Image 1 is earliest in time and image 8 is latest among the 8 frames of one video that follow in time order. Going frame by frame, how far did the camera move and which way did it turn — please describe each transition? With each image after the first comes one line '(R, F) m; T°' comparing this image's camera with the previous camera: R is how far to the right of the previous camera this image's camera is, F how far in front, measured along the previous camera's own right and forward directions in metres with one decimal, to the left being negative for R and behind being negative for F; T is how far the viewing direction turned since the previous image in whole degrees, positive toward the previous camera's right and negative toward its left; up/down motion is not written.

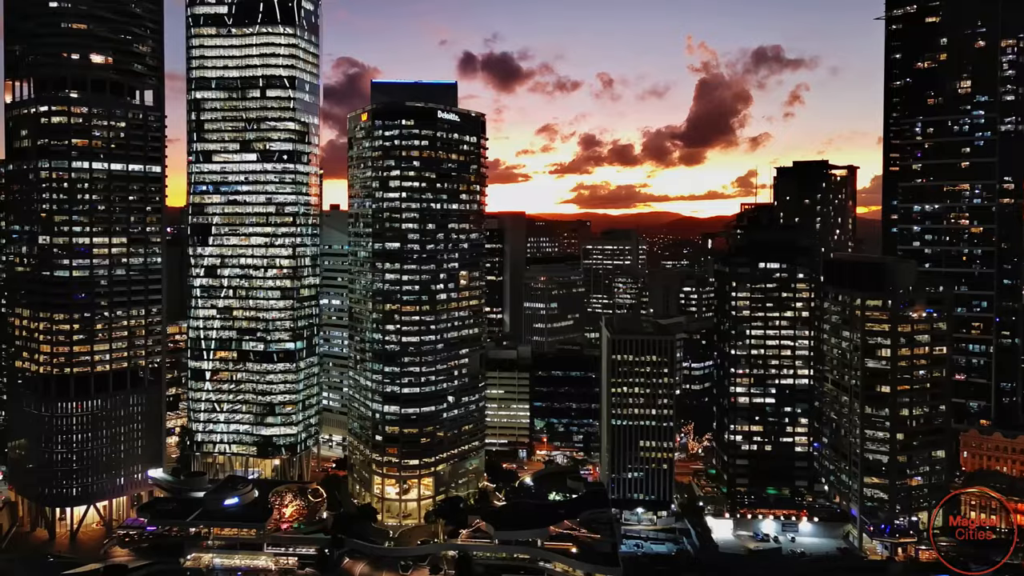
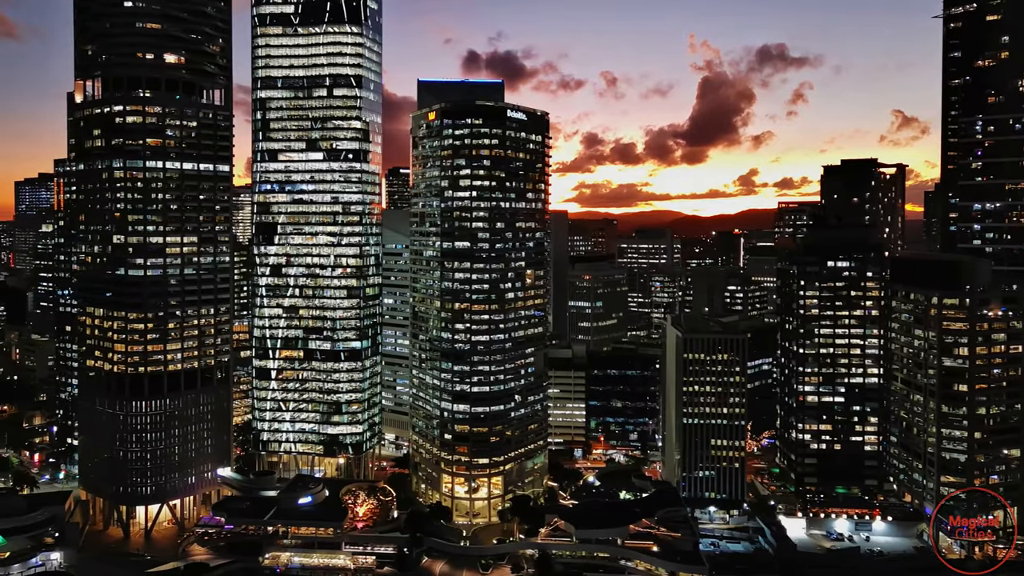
(-9.4, -0.1) m; 0°
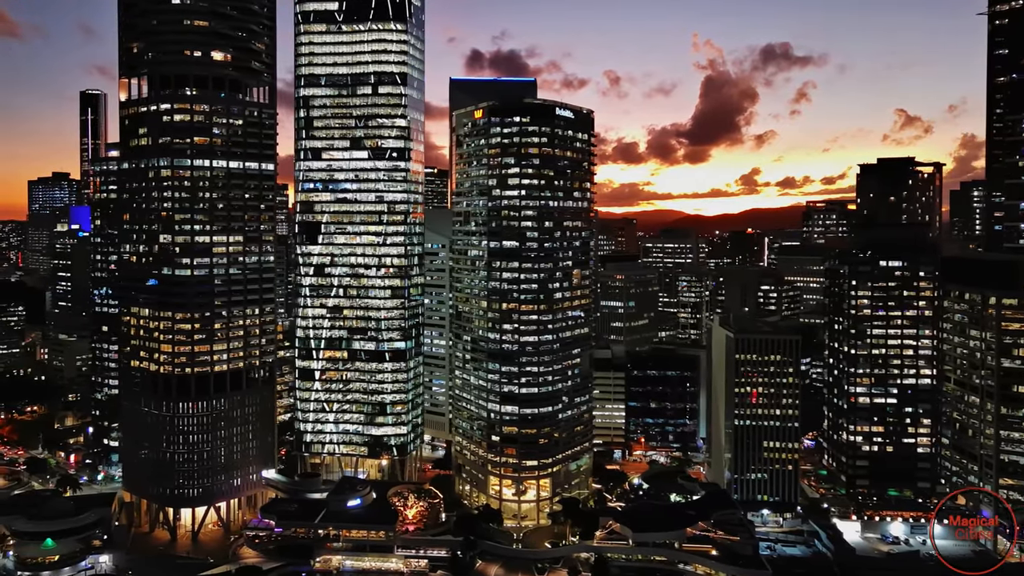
(-6.4, +1.4) m; 0°
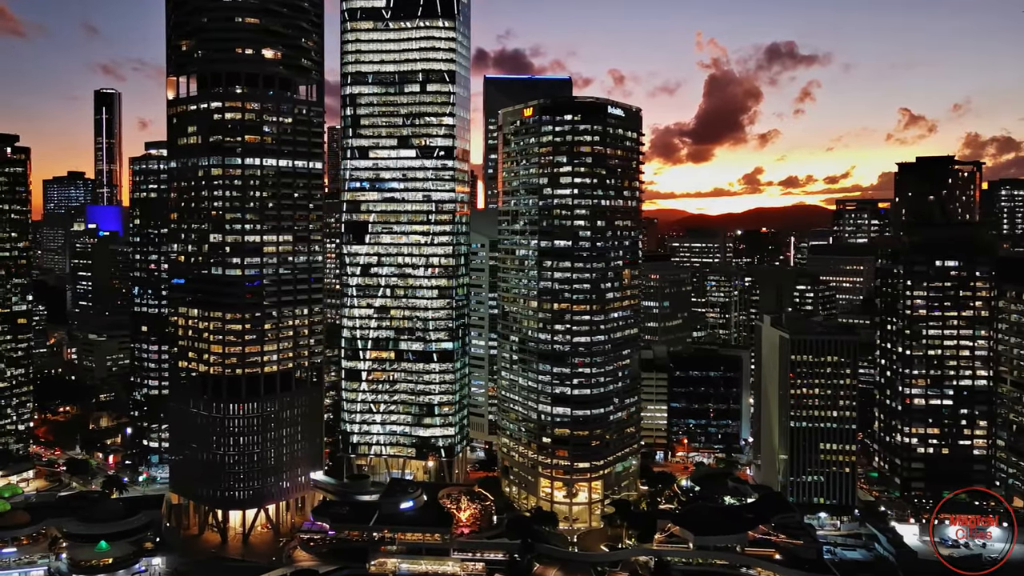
(-6.7, +1.3) m; 0°
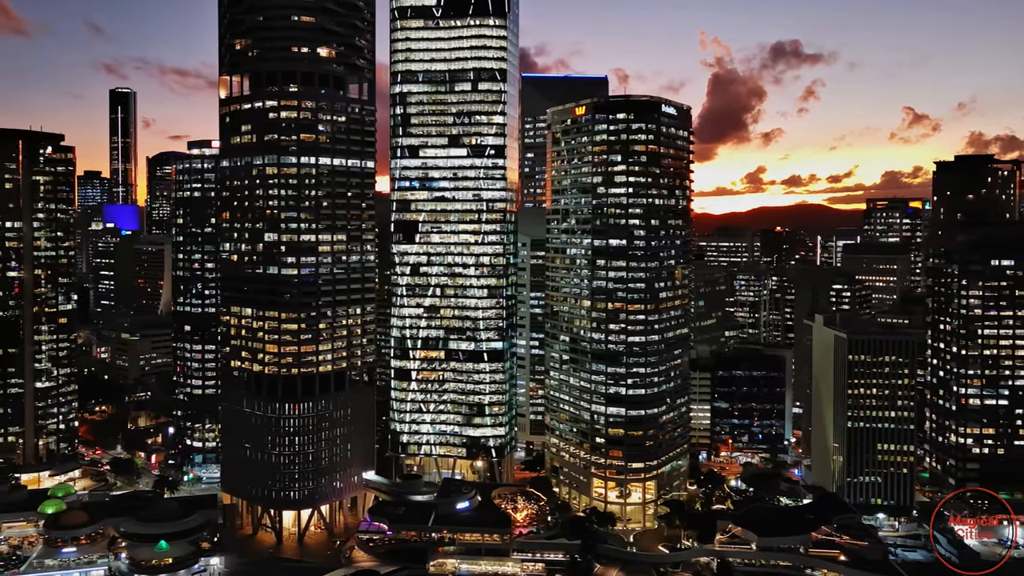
(-6.9, +0.5) m; 0°
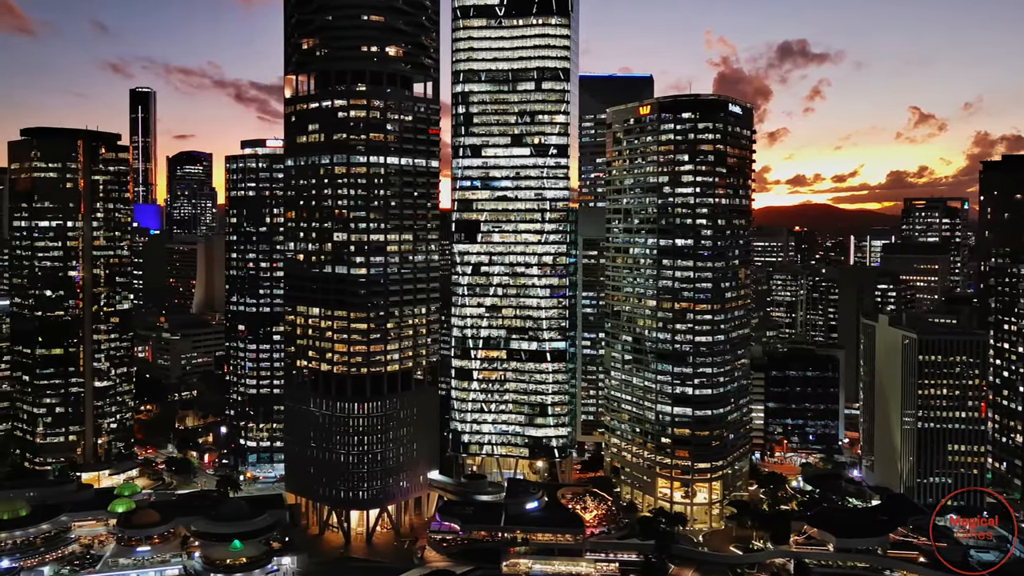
(-8.4, +0.2) m; 0°
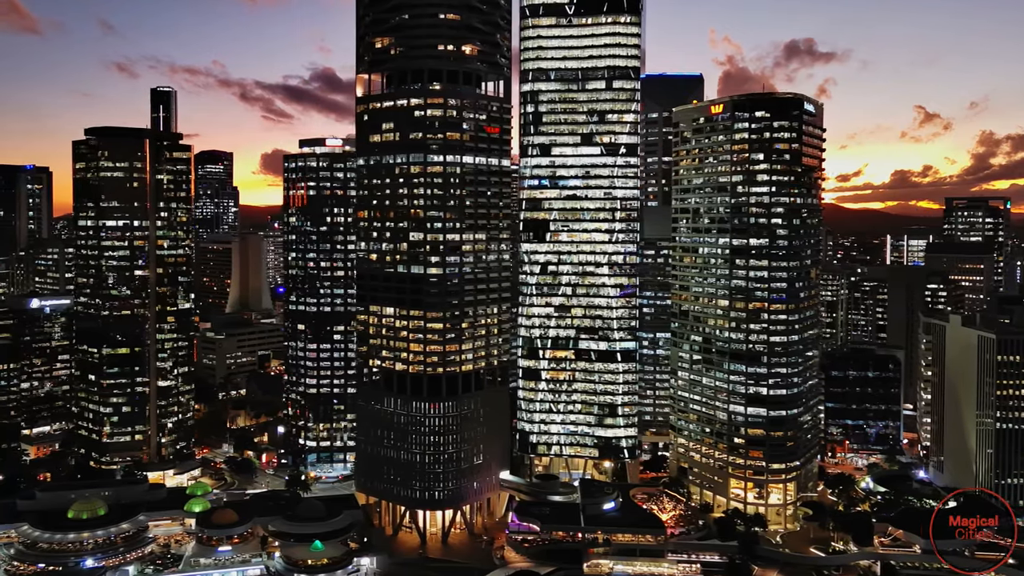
(-9.4, +0.4) m; 0°
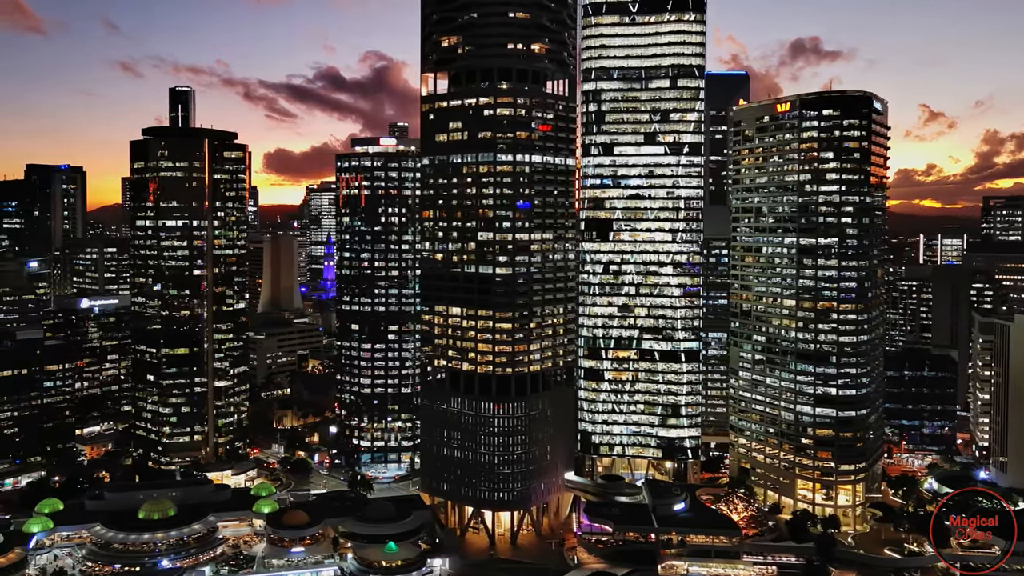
(-8.5, +0.6) m; 0°
